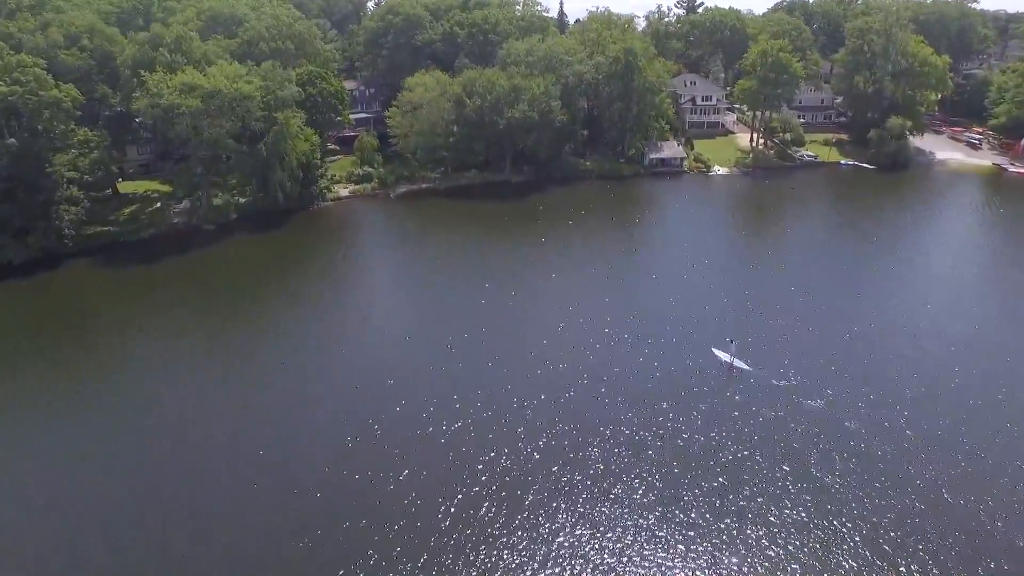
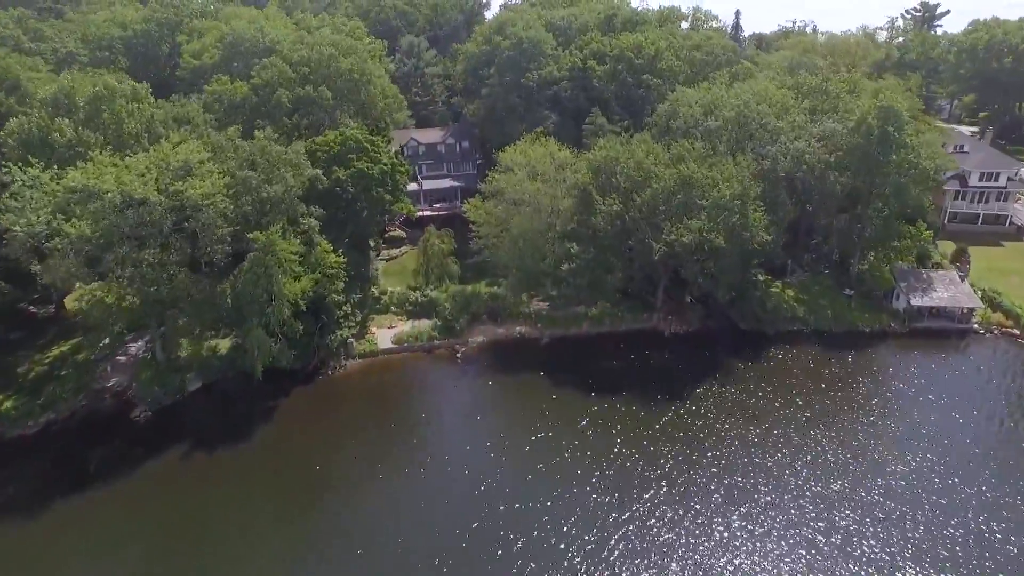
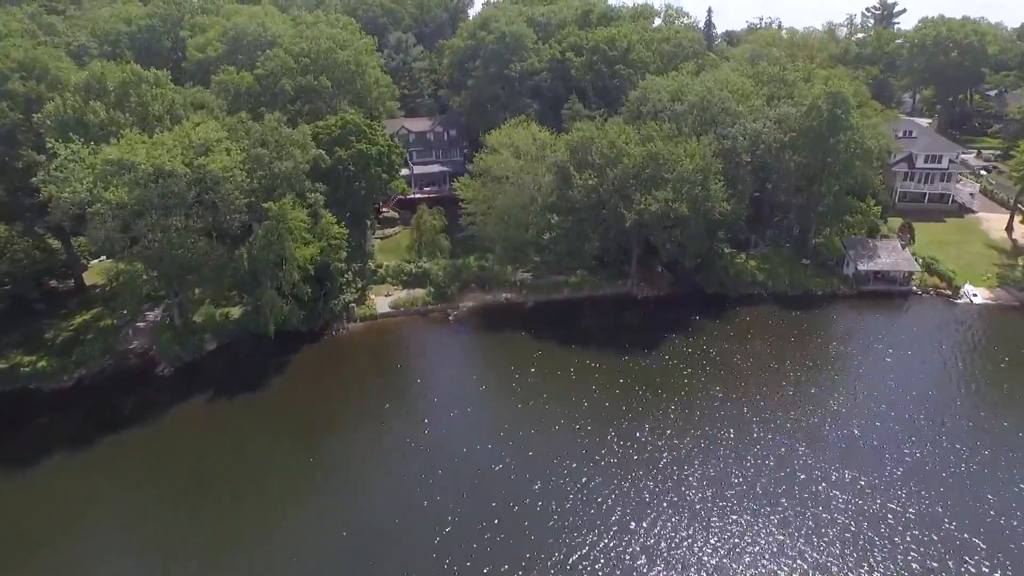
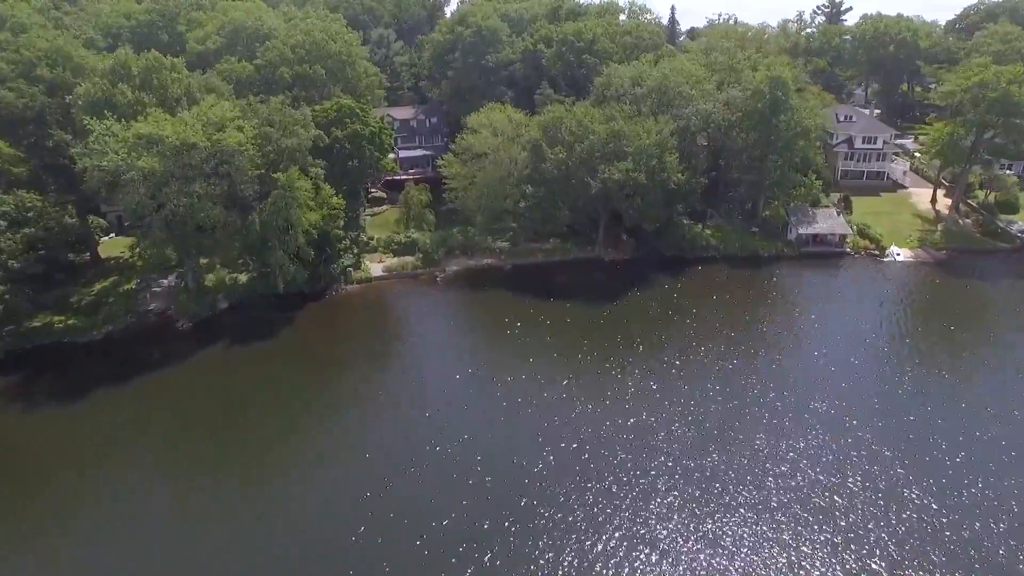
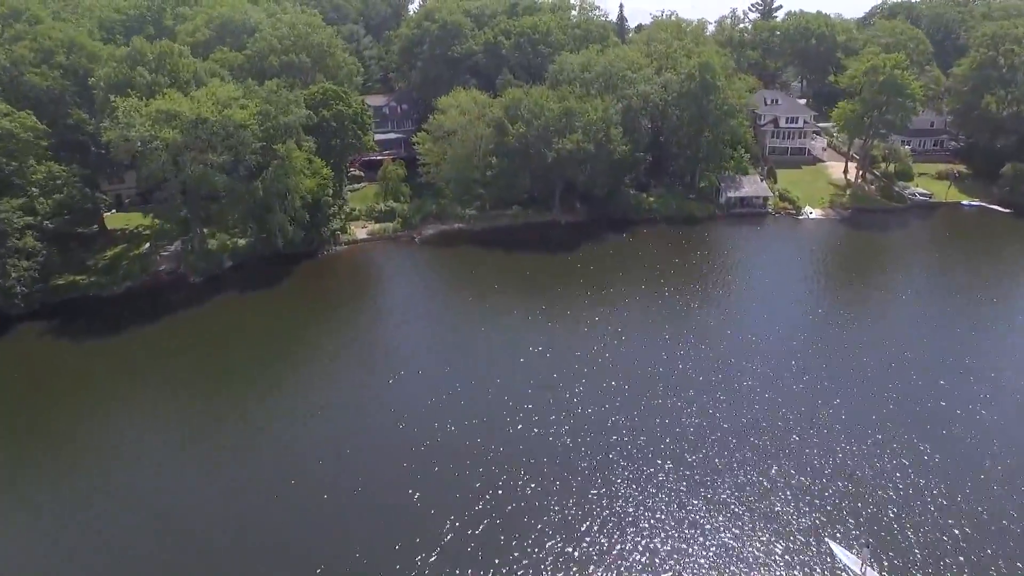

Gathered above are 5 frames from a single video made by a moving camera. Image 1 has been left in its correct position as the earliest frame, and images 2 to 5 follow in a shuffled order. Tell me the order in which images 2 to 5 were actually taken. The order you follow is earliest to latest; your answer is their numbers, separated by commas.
5, 4, 3, 2
